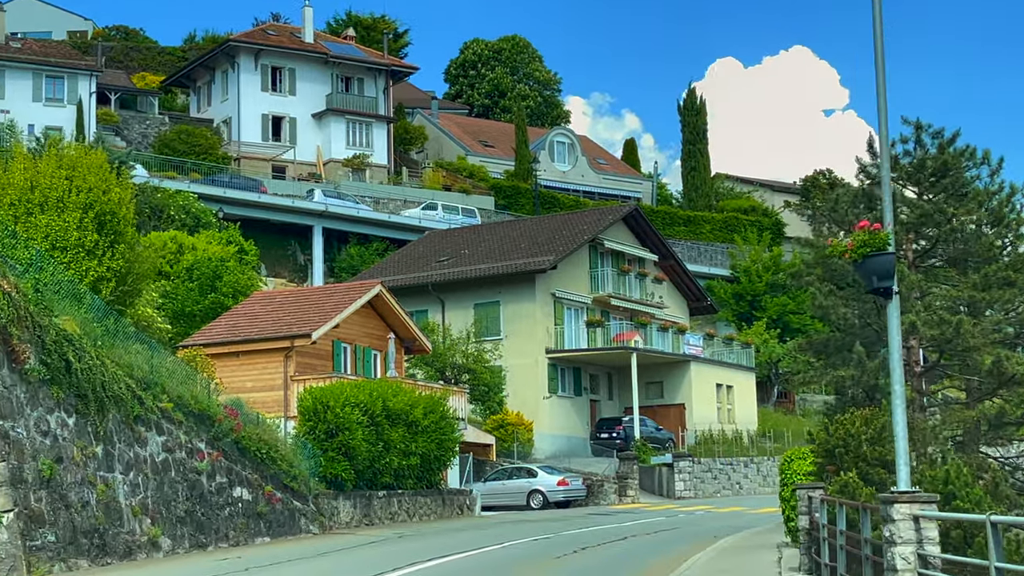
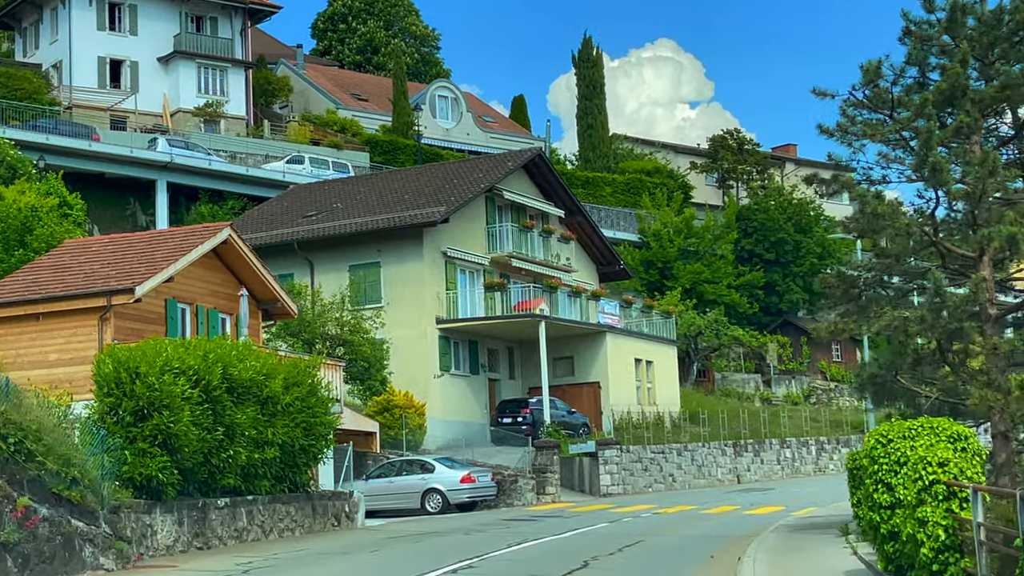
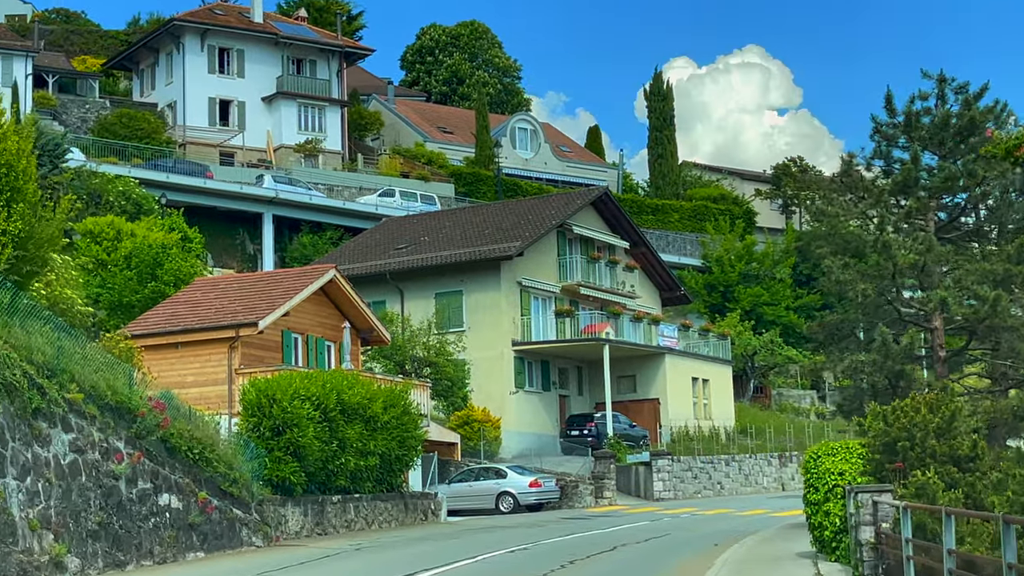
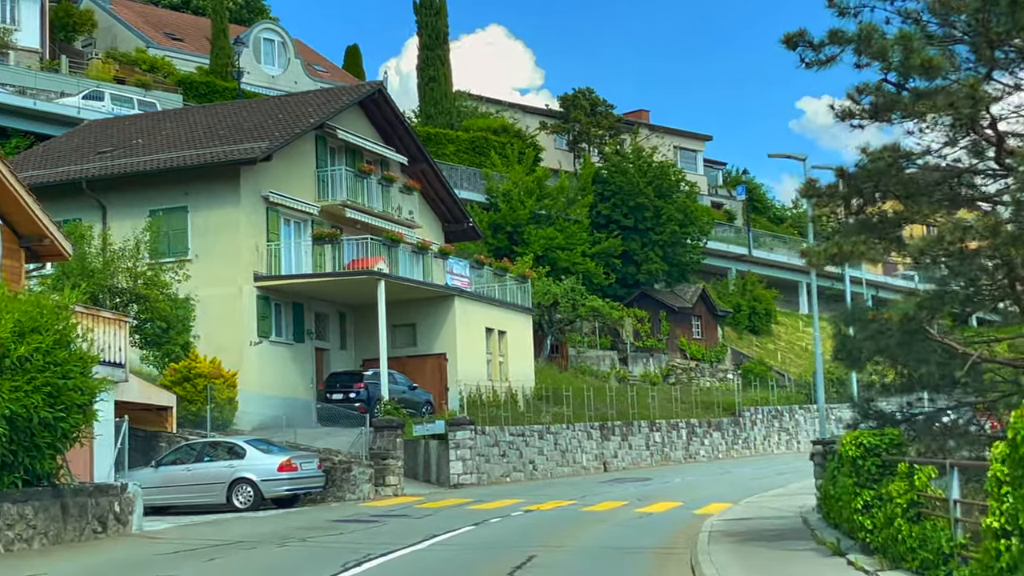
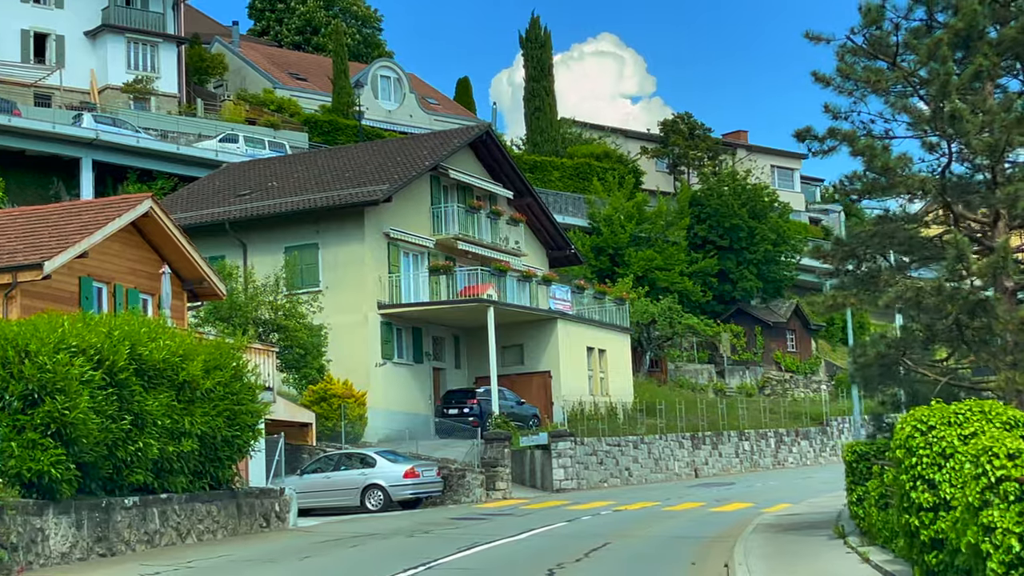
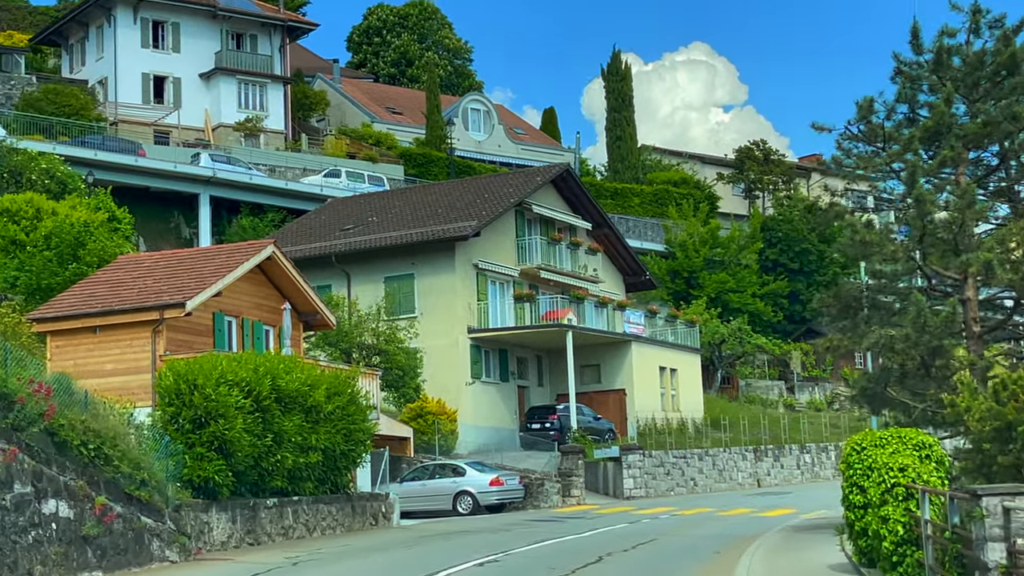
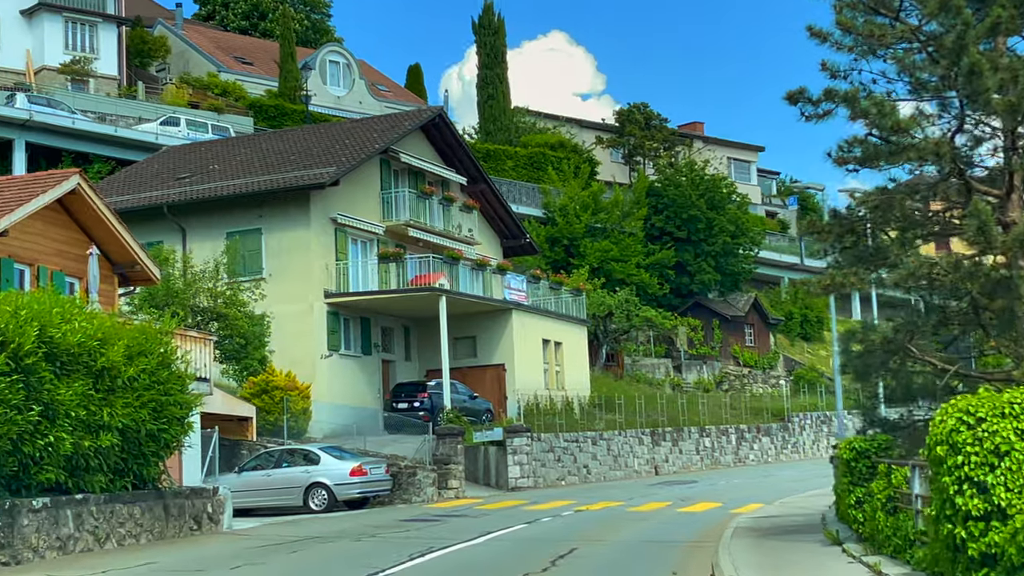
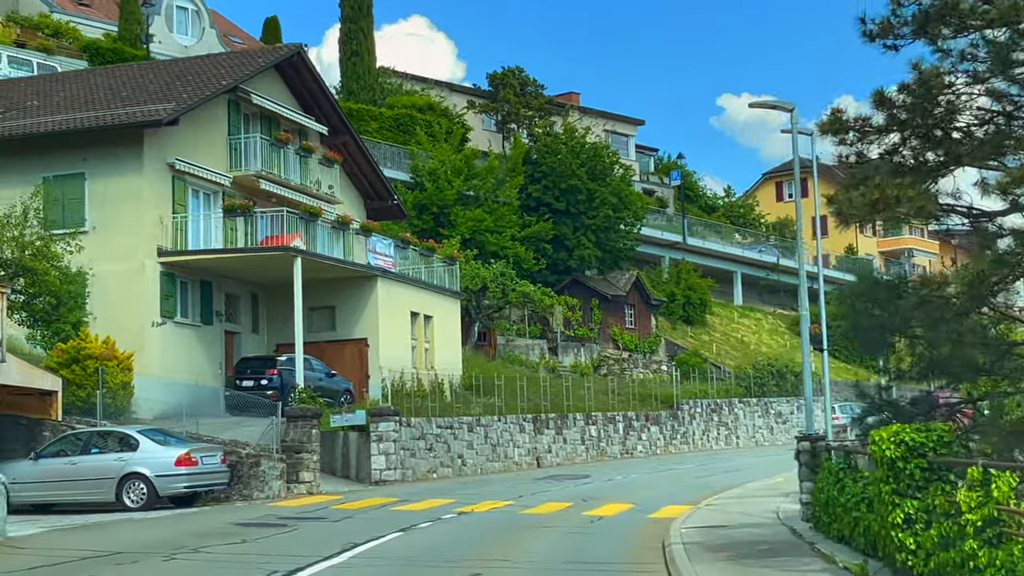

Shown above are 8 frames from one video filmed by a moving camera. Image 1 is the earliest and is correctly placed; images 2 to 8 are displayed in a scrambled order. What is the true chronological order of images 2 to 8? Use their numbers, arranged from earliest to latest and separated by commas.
3, 6, 2, 5, 7, 4, 8
